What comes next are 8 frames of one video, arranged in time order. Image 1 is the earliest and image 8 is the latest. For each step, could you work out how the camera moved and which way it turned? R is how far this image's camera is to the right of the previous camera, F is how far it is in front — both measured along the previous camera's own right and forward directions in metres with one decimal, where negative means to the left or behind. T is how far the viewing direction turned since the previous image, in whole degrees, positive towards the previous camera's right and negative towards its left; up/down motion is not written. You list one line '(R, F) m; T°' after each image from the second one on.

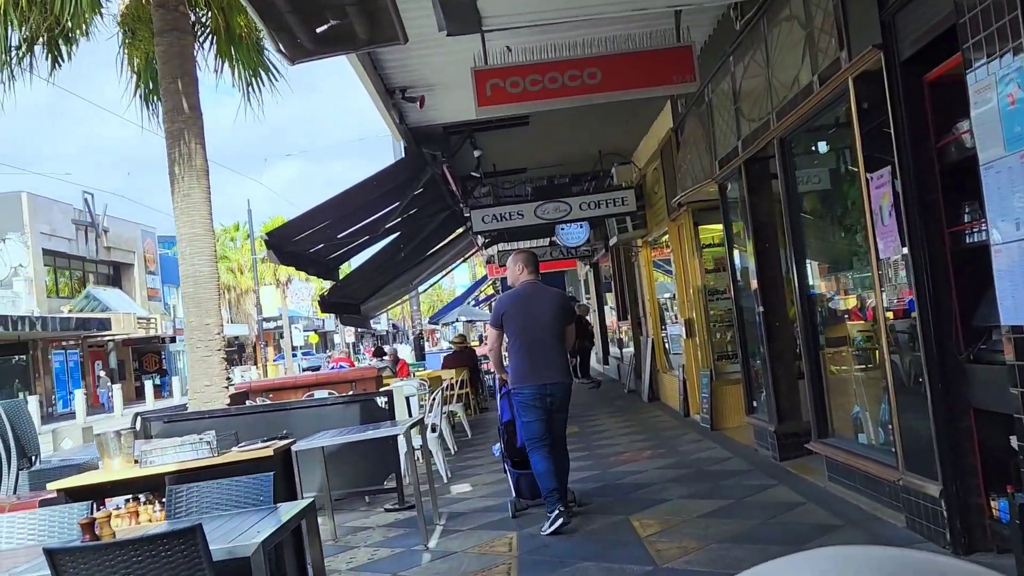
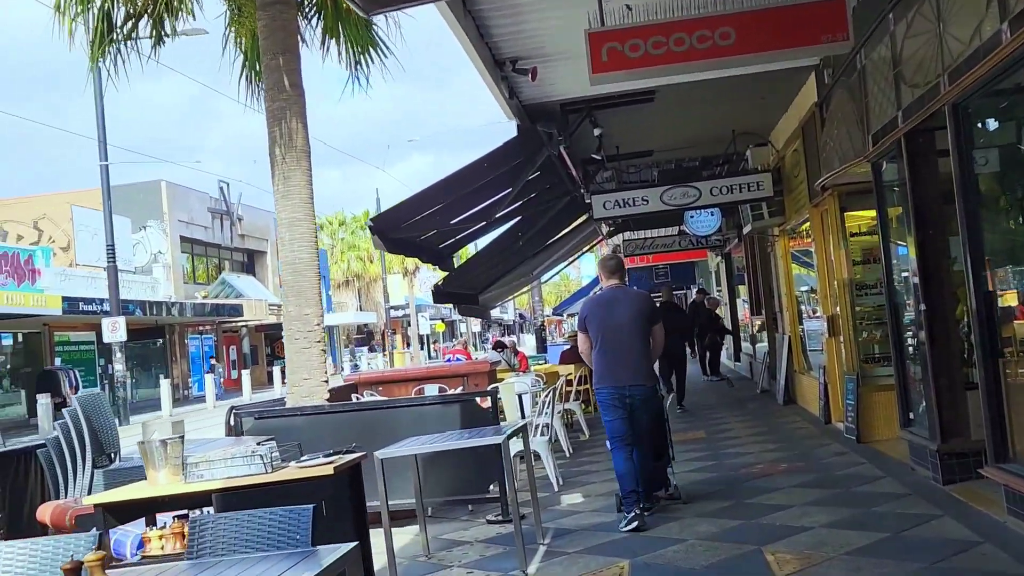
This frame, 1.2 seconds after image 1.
(+0.1, +0.7) m; -8°
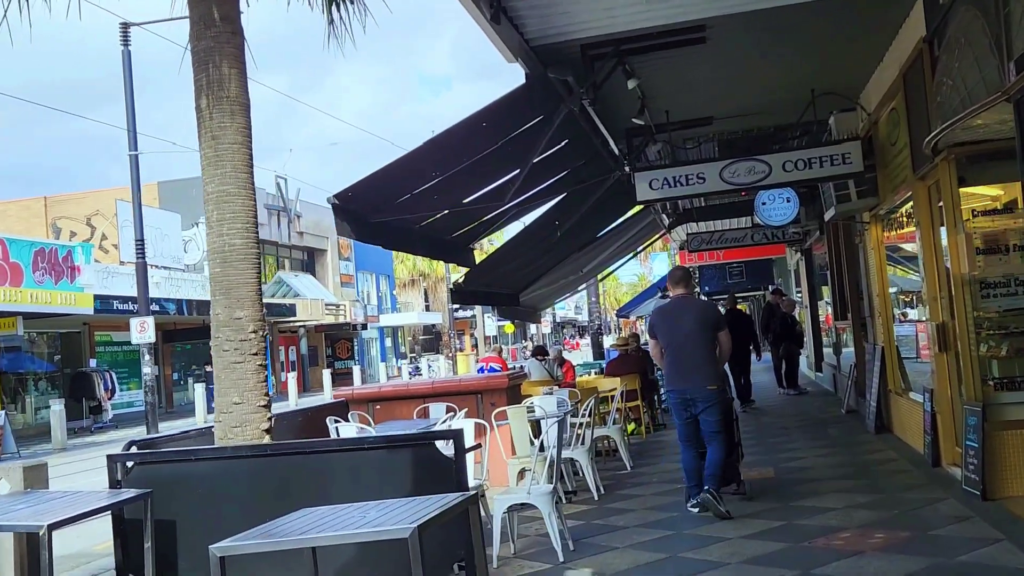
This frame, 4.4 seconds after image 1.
(+0.5, +1.9) m; -5°
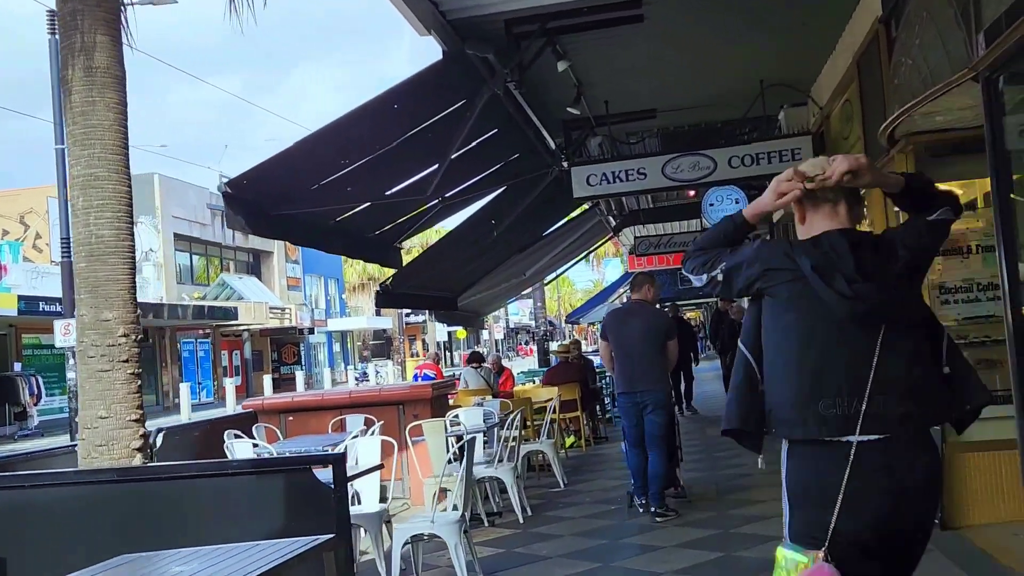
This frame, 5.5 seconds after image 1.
(+0.3, +0.6) m; +3°
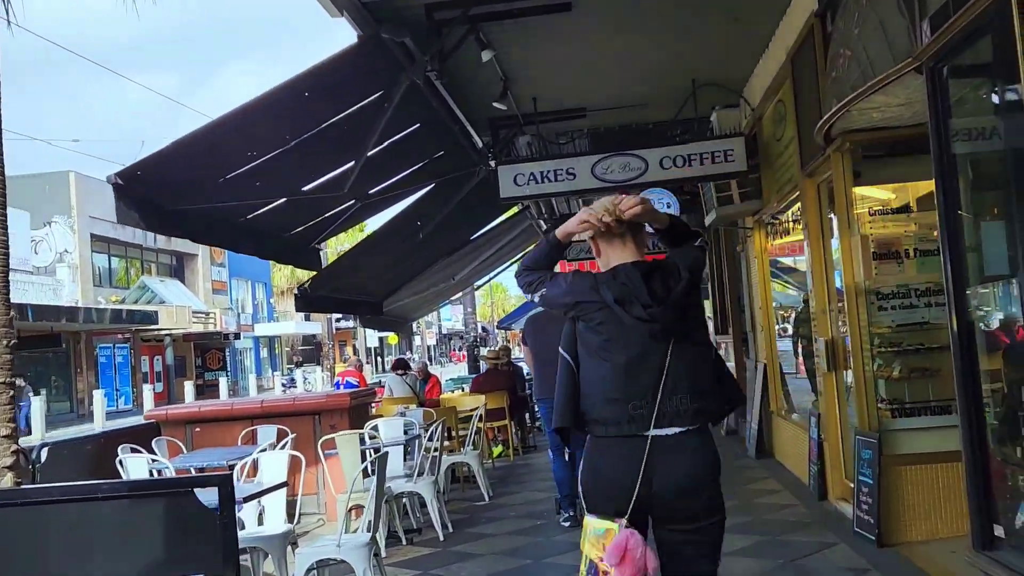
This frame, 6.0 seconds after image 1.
(+0.1, +0.3) m; +4°
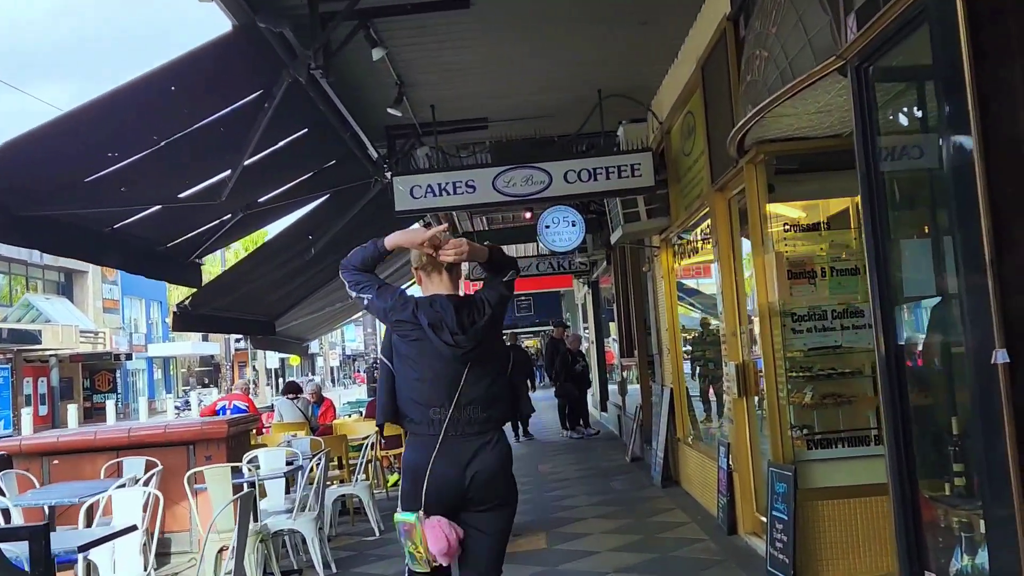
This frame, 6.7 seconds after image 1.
(+0.1, +0.4) m; +6°
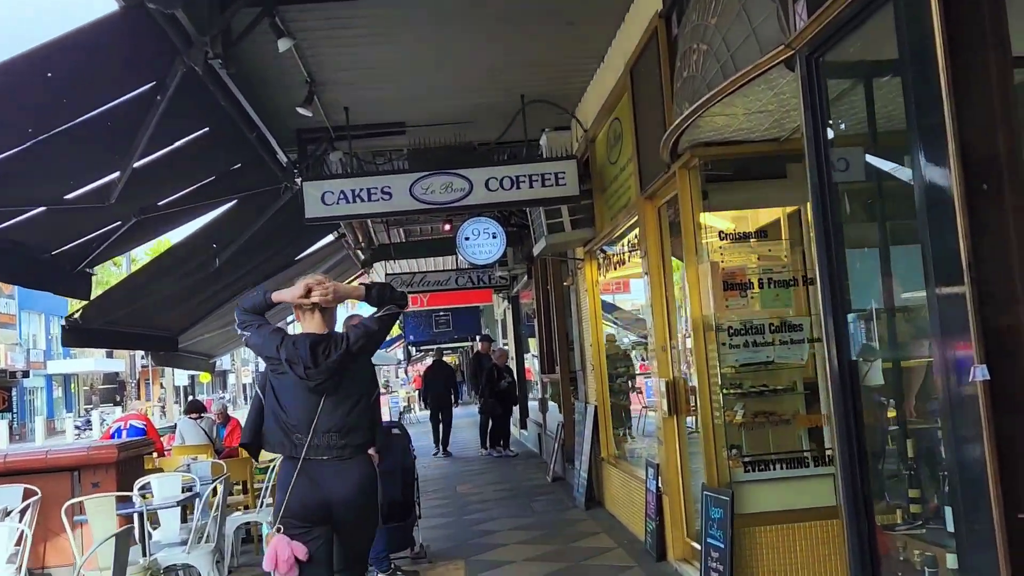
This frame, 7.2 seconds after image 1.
(0.0, +0.3) m; +5°
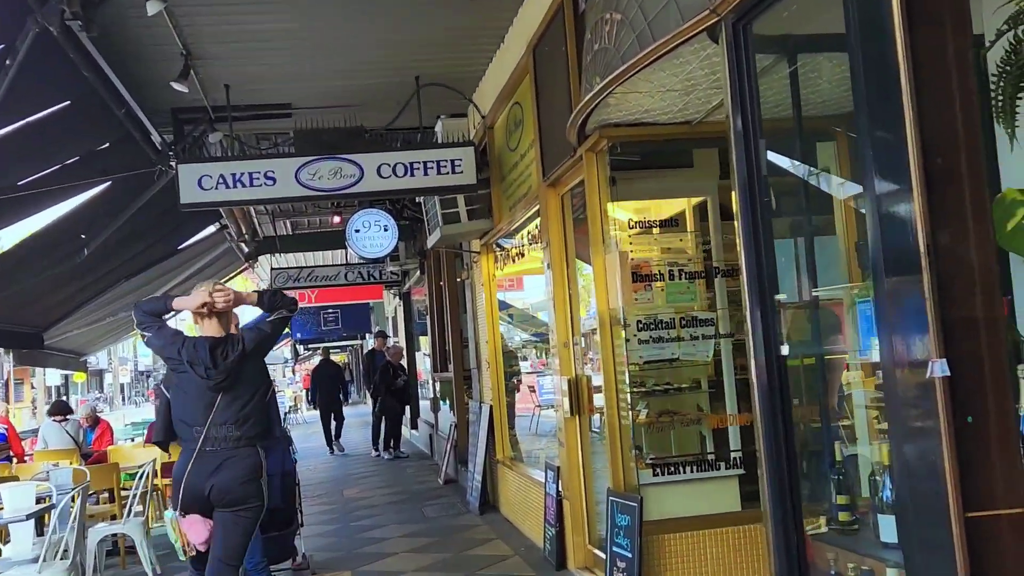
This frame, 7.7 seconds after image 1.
(0.0, +0.3) m; +7°
